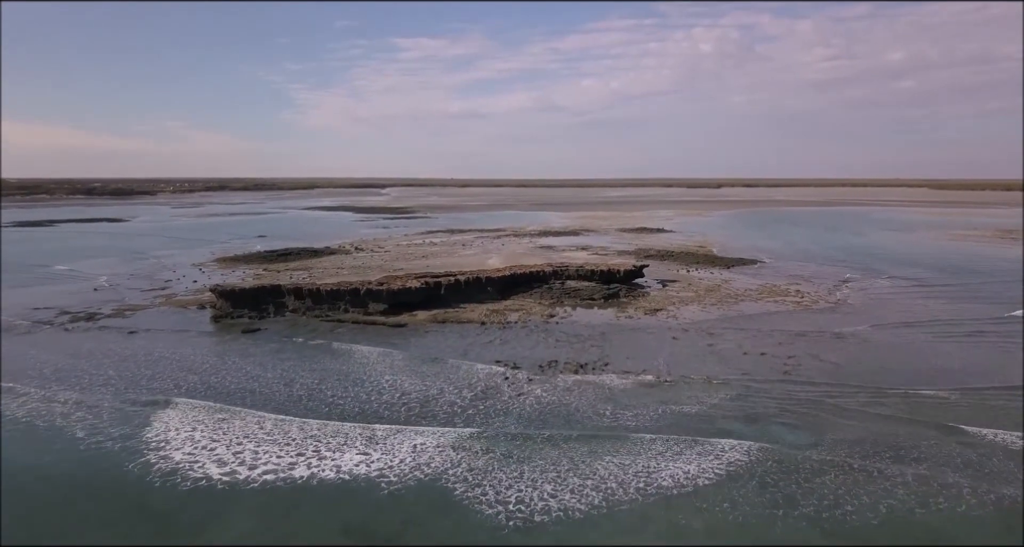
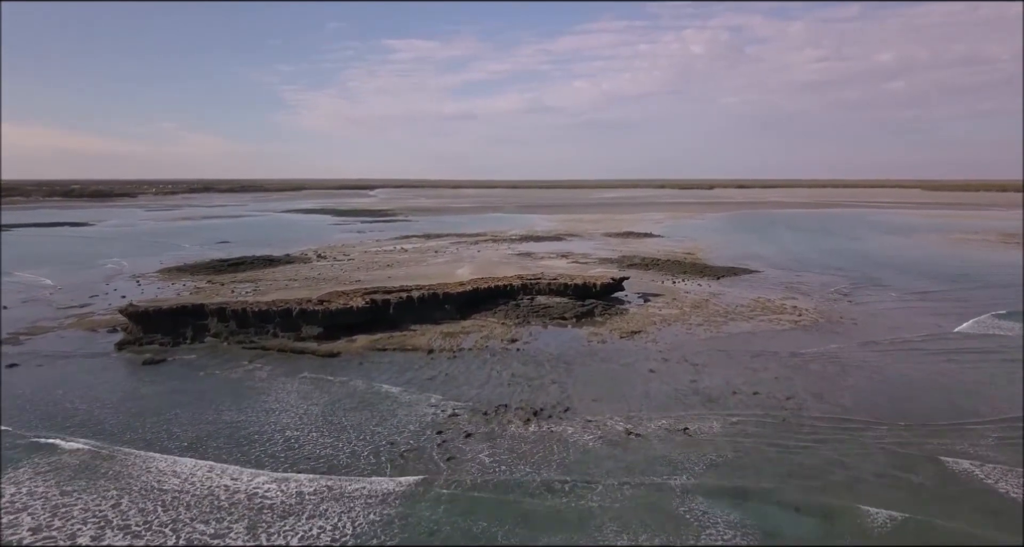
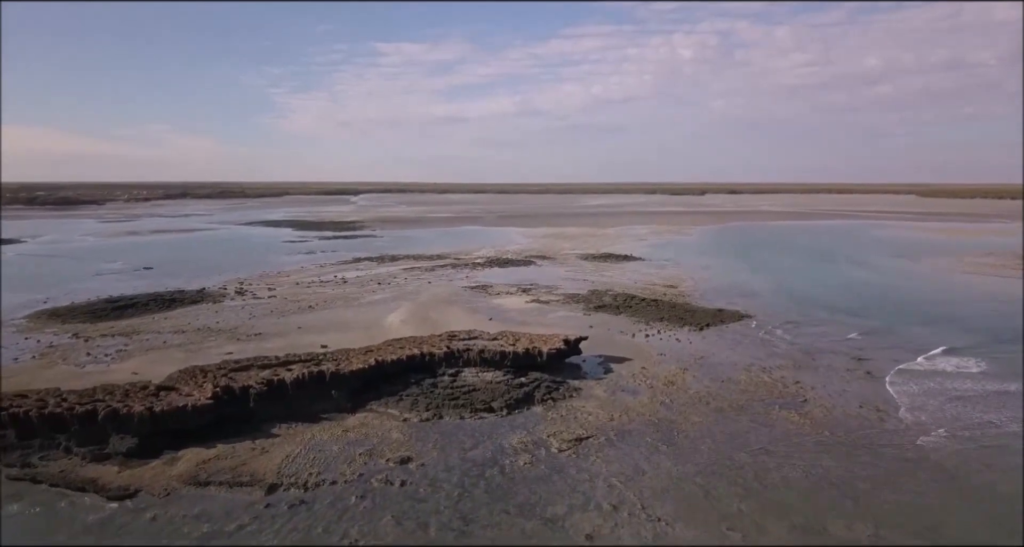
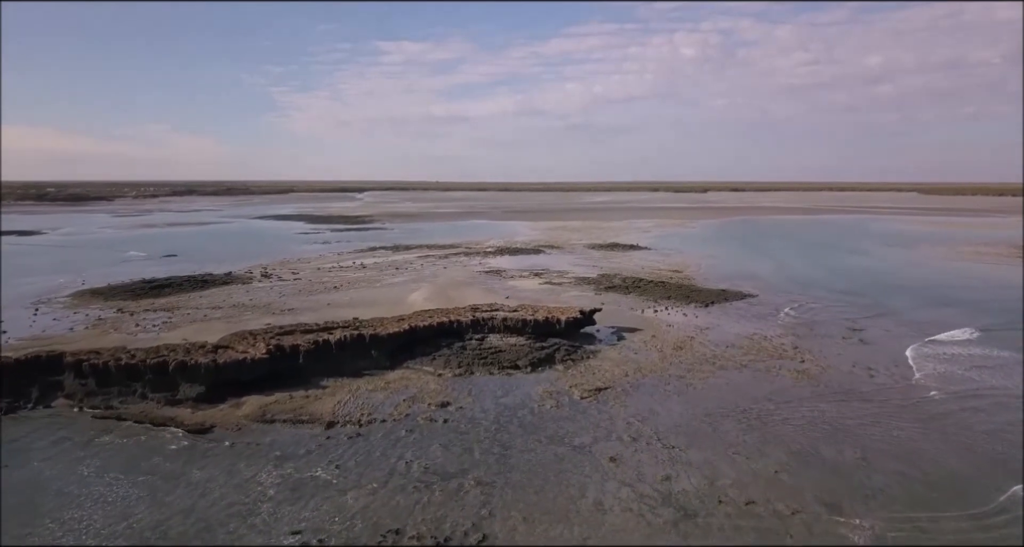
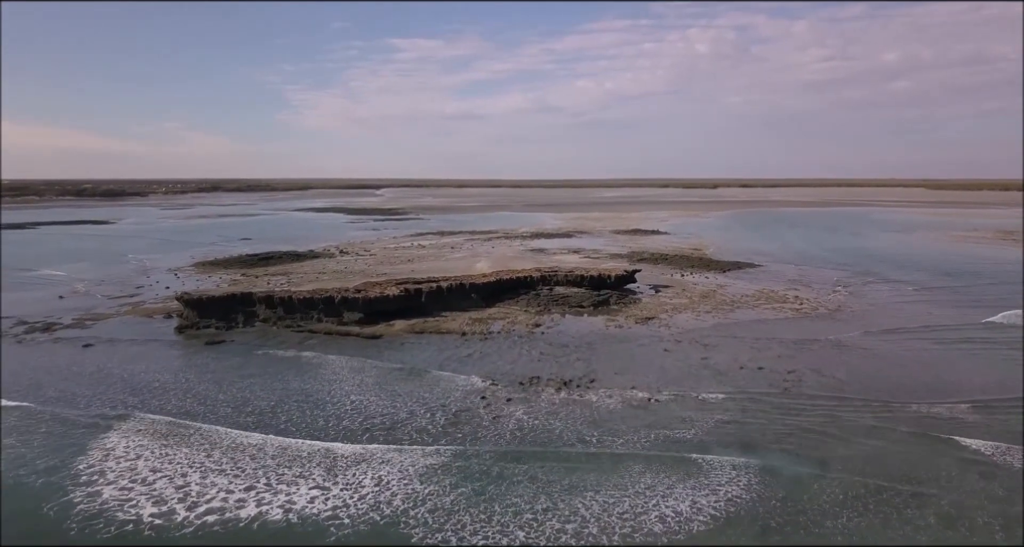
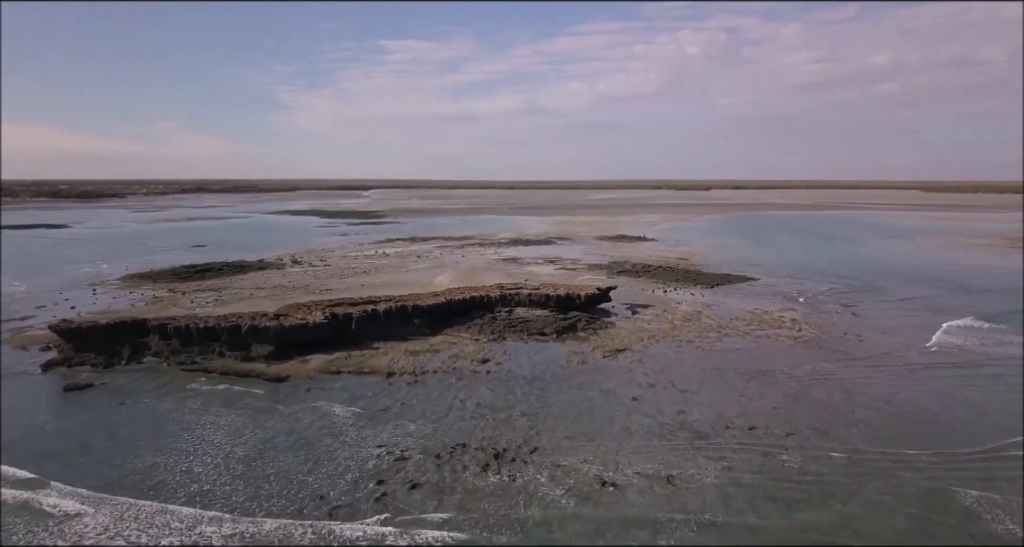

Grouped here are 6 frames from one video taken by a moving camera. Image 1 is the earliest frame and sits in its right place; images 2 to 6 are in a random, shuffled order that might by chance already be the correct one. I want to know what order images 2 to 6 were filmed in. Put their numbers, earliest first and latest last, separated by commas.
5, 2, 6, 4, 3
